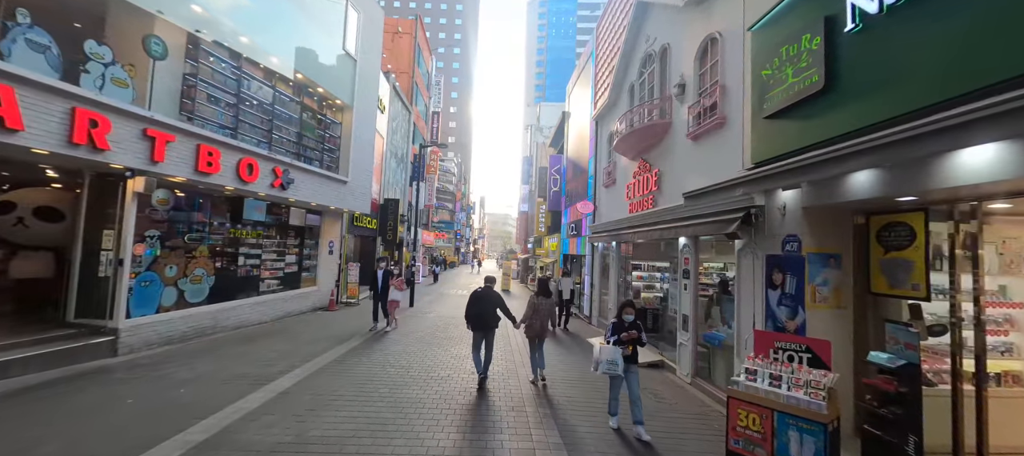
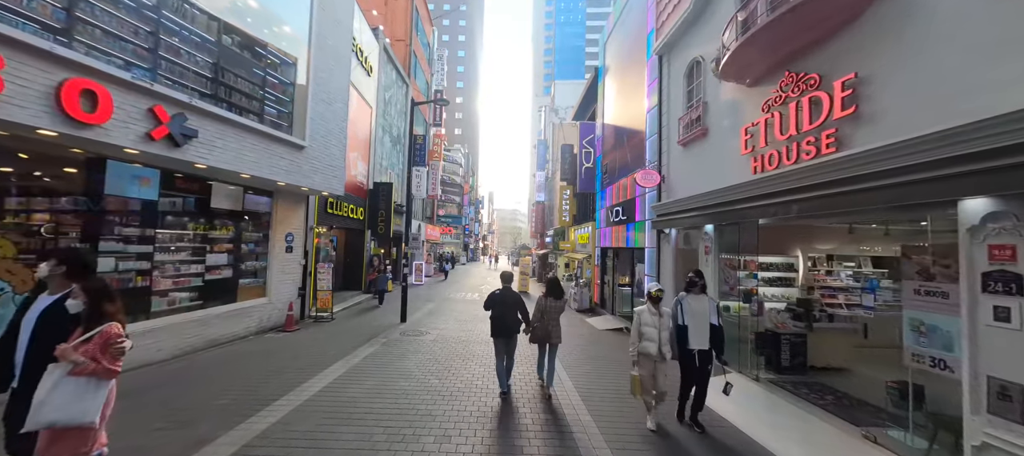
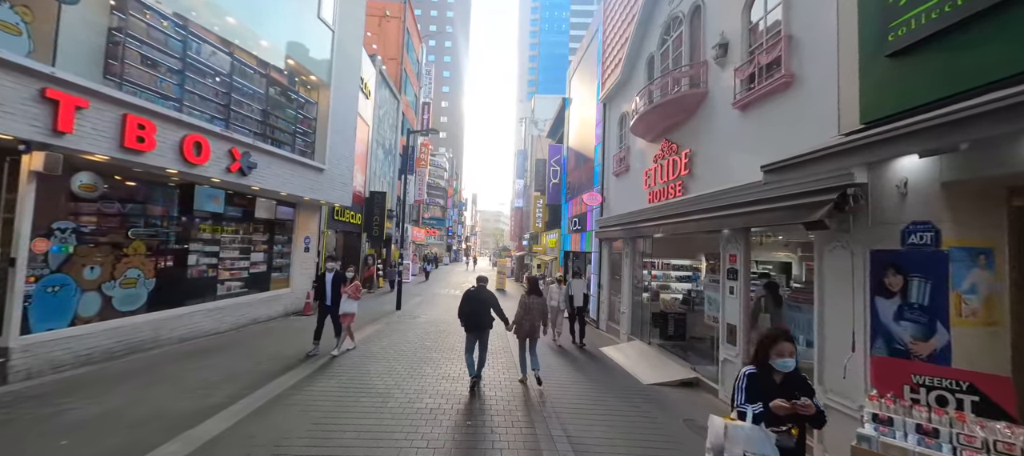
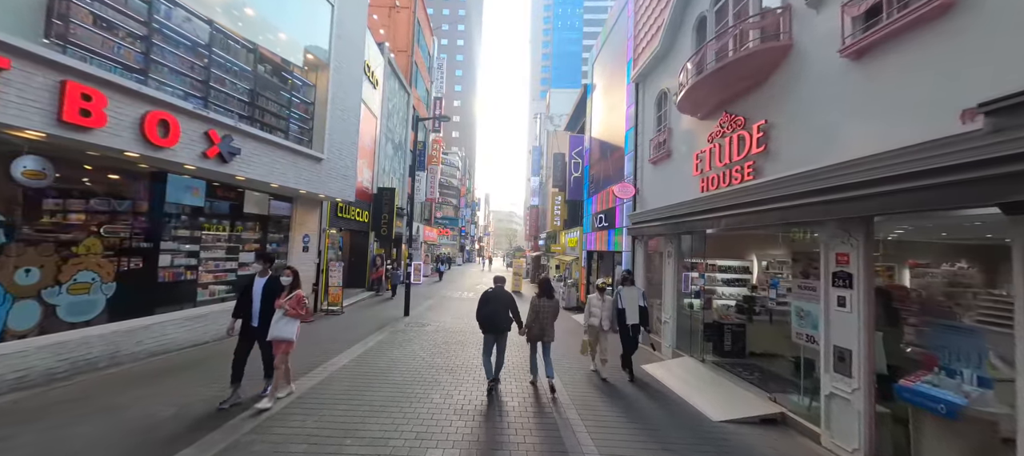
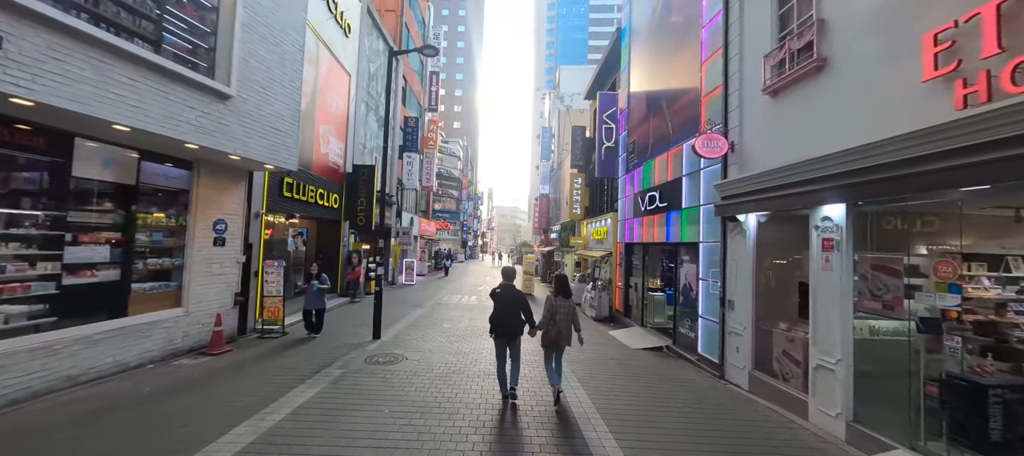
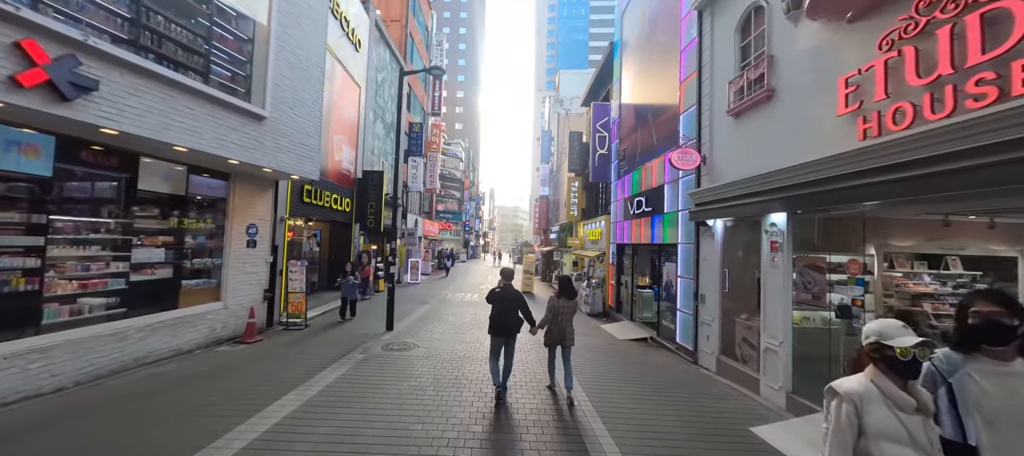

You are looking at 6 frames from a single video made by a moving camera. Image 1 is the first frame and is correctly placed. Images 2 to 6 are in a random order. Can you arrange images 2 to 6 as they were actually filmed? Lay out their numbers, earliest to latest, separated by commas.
3, 4, 2, 6, 5
